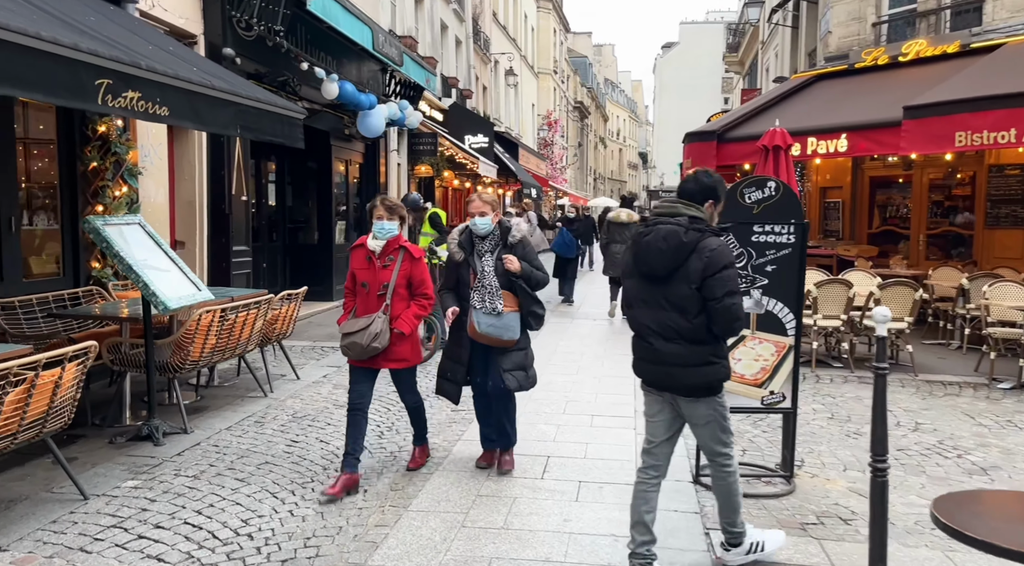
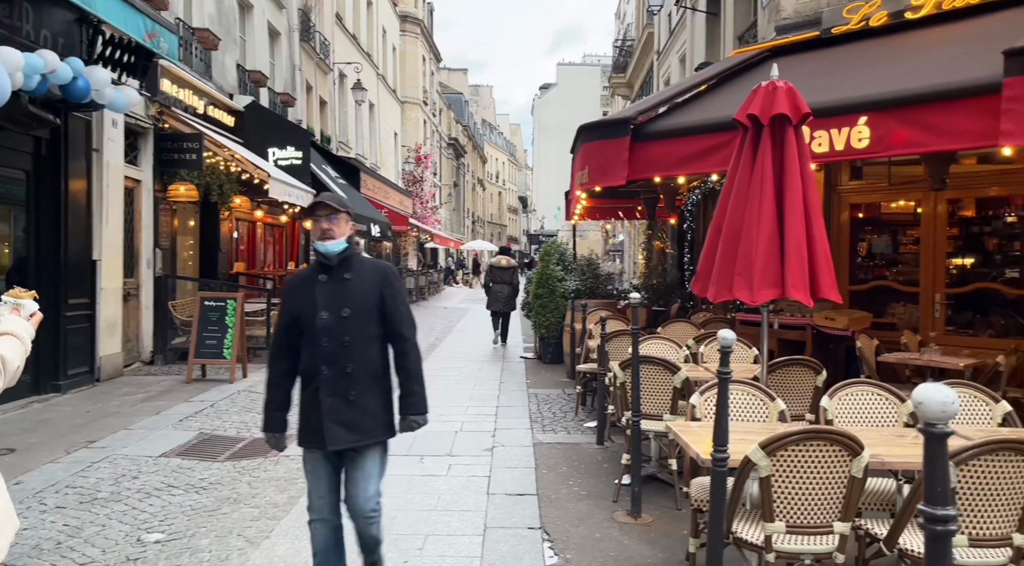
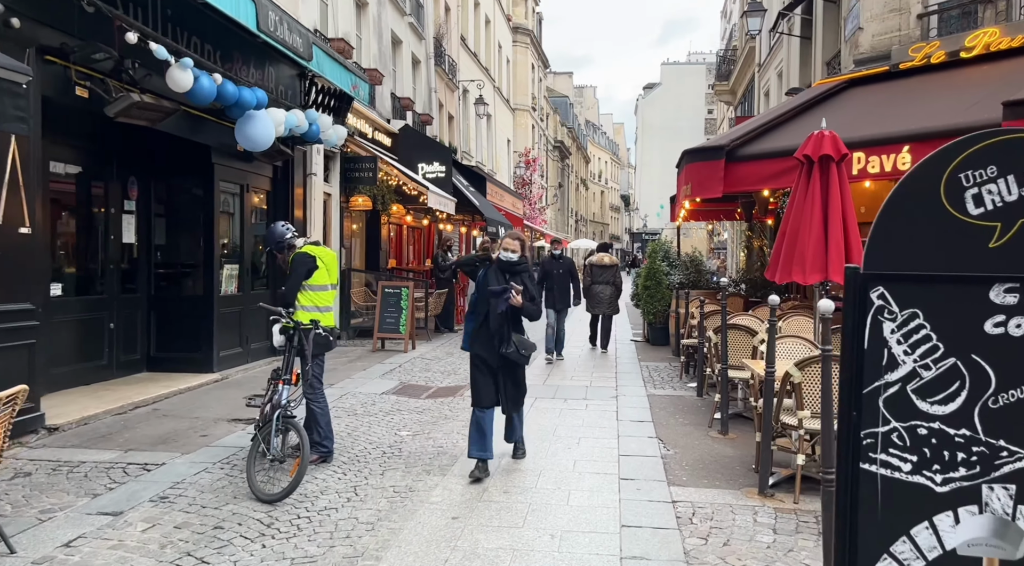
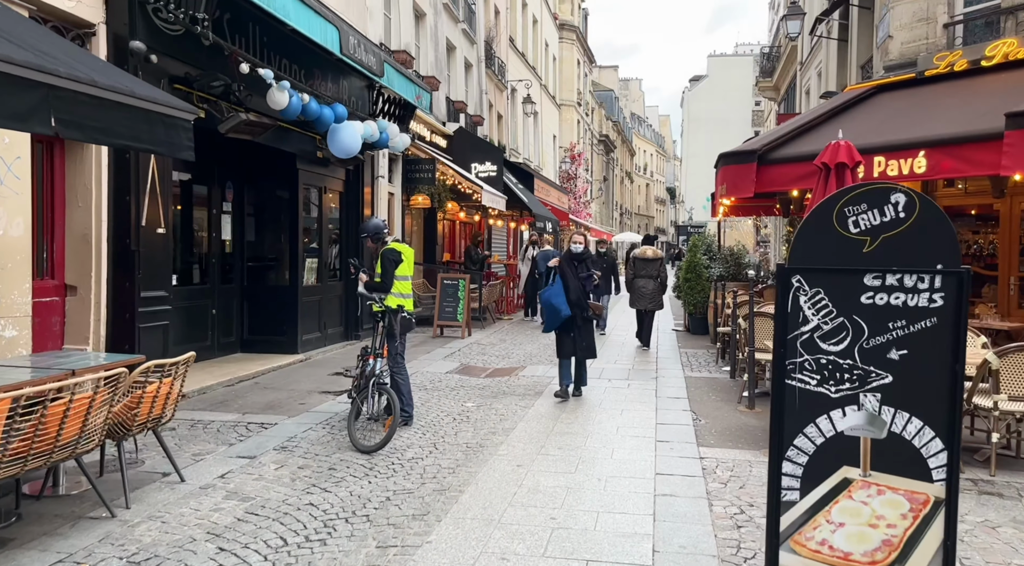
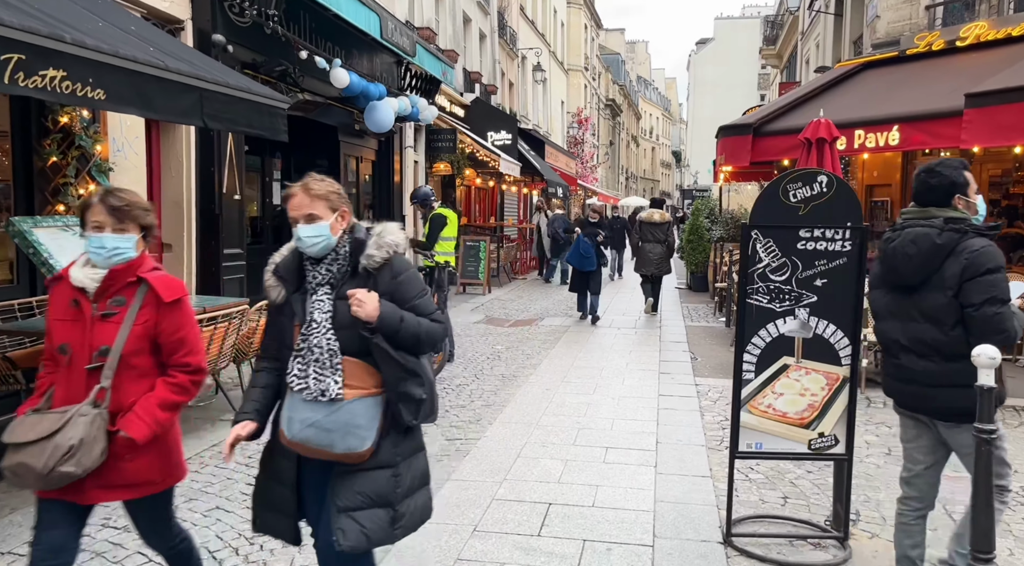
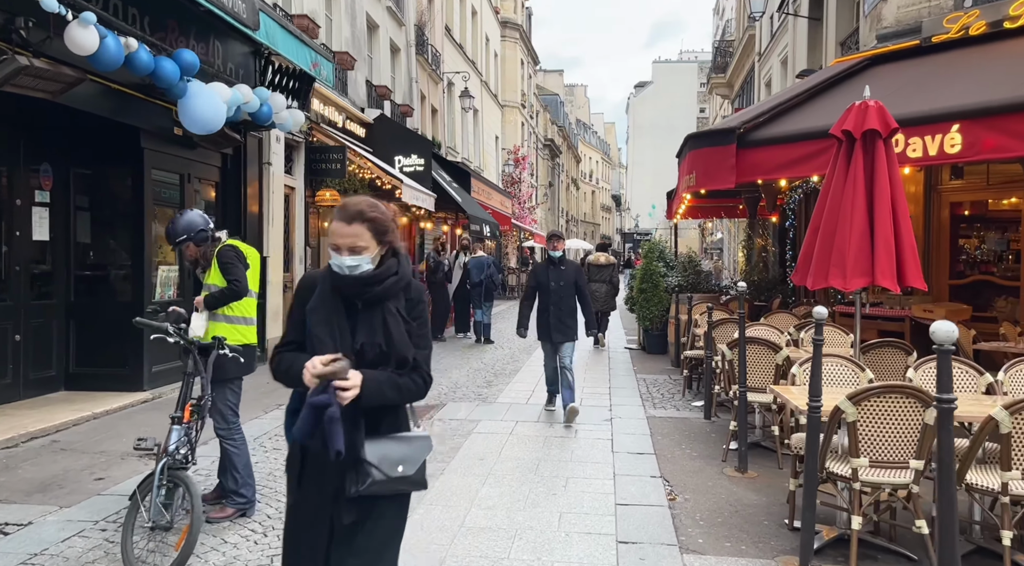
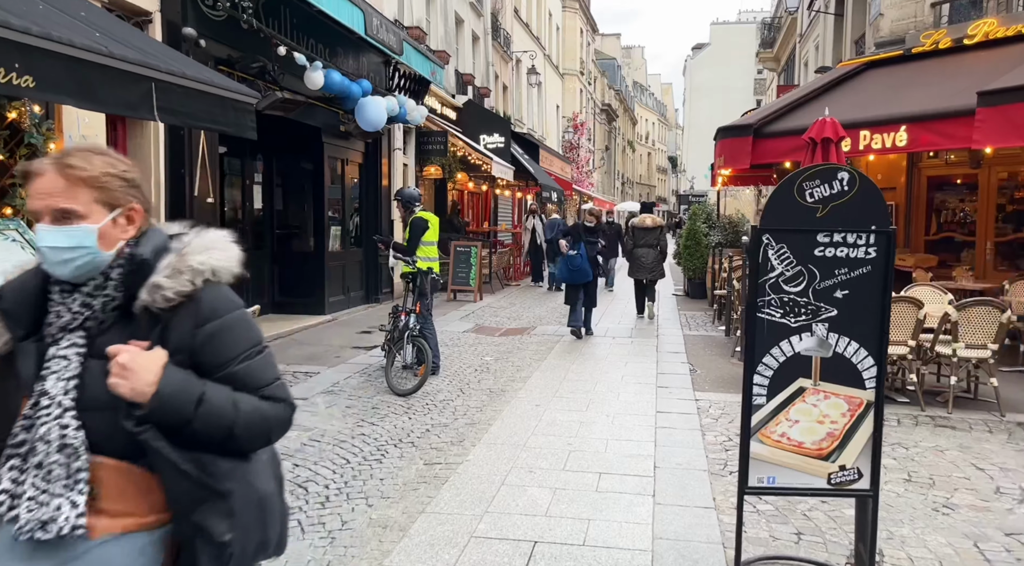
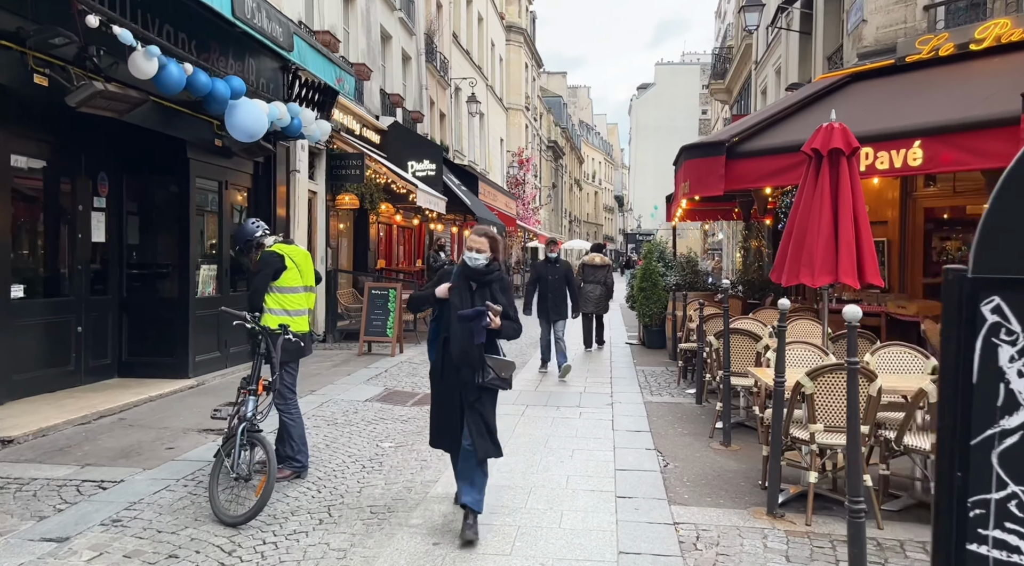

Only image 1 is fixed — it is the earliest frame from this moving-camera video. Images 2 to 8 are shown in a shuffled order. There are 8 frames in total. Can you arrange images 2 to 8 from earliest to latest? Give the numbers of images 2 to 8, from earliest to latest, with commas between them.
5, 7, 4, 3, 8, 6, 2
